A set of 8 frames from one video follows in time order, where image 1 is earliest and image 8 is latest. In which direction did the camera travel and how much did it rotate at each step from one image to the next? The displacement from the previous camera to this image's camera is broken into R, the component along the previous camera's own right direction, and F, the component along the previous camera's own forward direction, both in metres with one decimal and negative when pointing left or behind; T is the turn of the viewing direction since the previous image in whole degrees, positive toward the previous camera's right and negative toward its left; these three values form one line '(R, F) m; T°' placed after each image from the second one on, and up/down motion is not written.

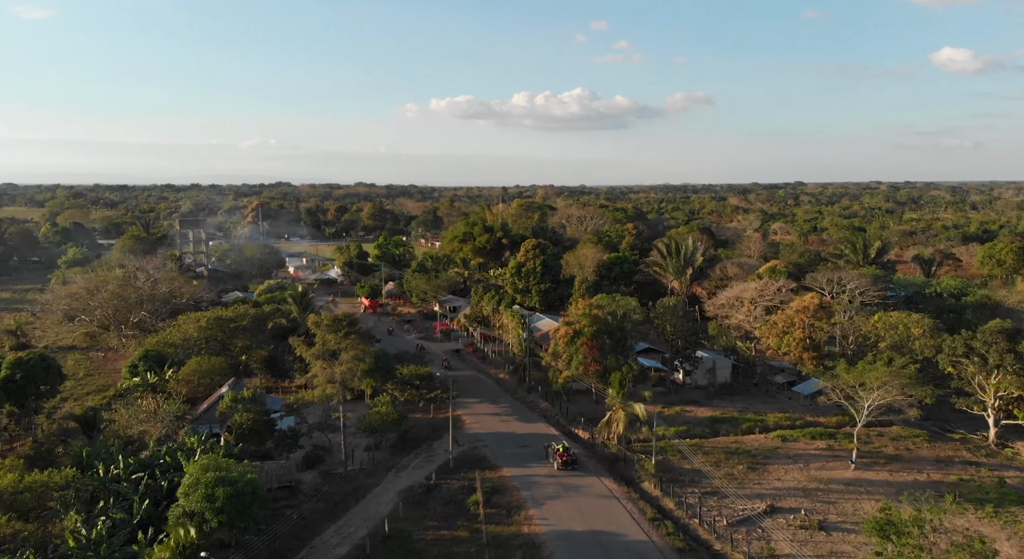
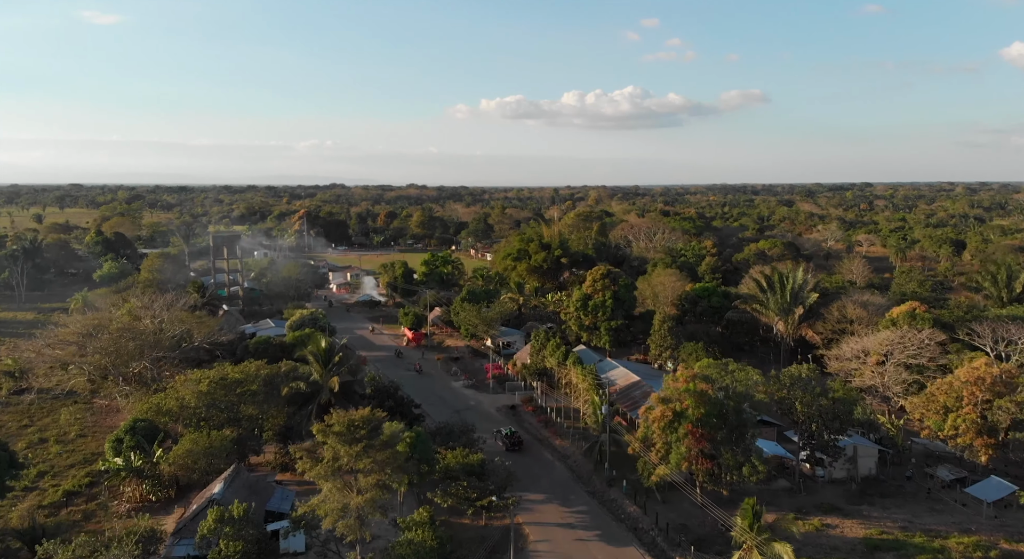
(-0.7, +6.5) m; -4°
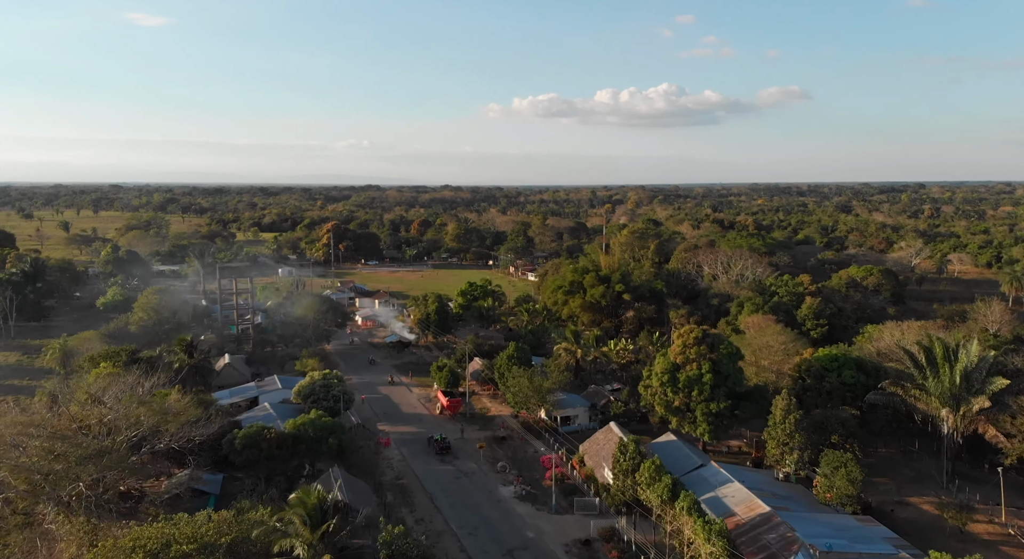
(-1.1, +8.5) m; -2°
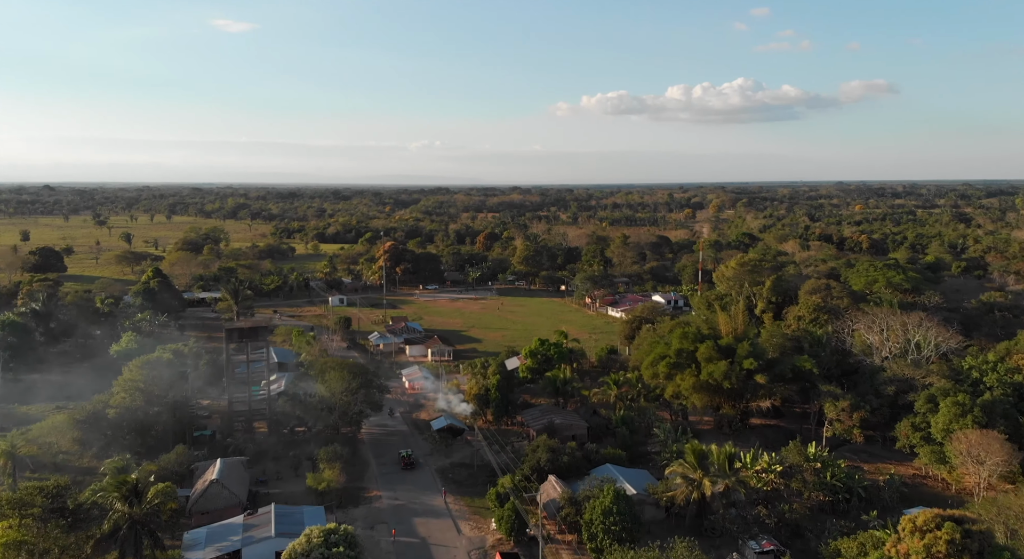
(-0.8, +11.8) m; -5°
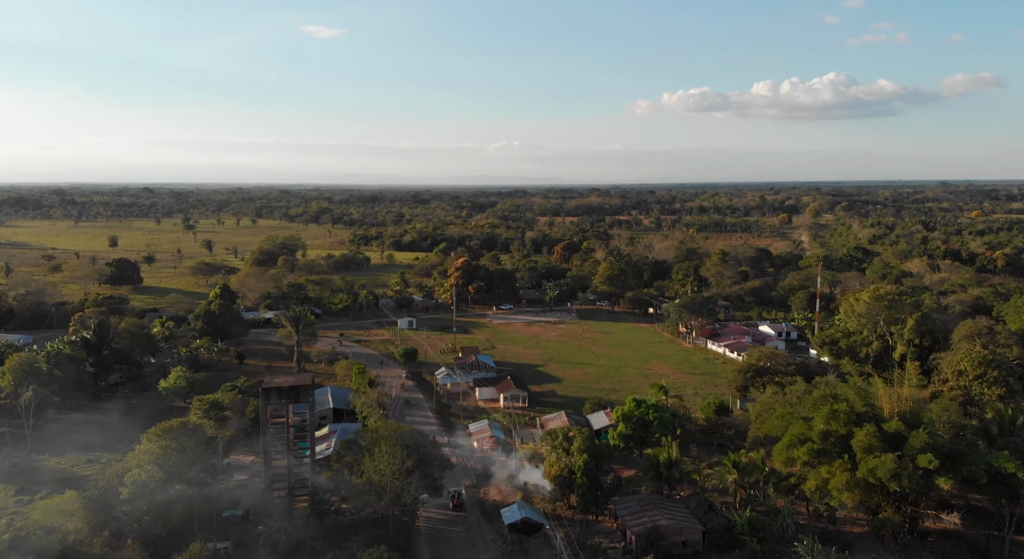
(-0.5, +7.4) m; -6°
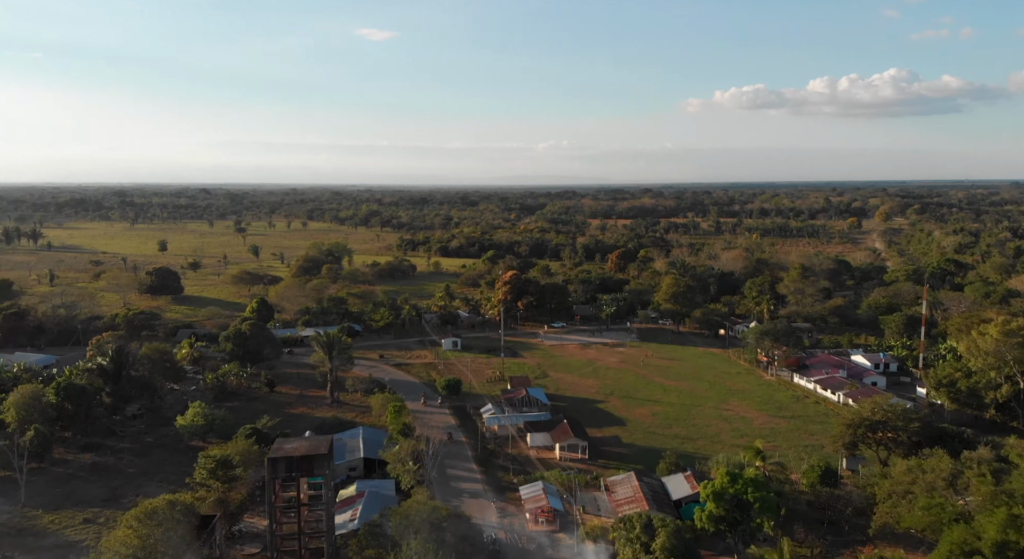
(-0.5, +6.6) m; -4°
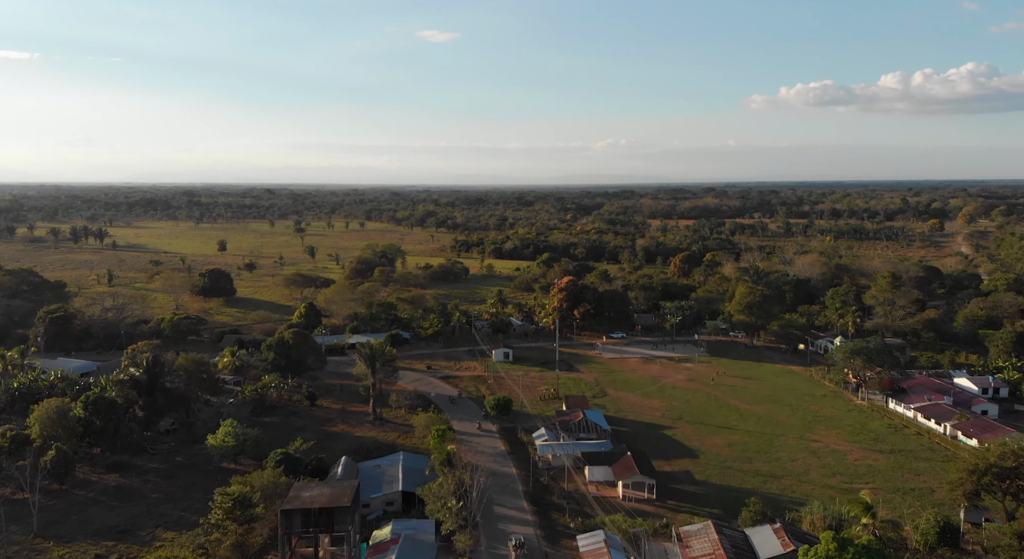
(0.0, +4.7) m; -4°
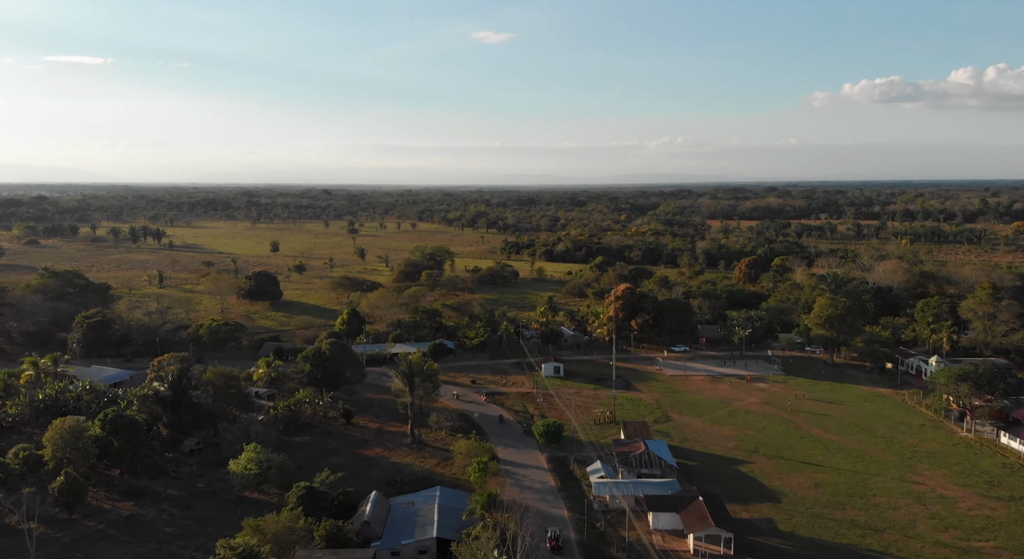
(+0.1, +4.9) m; -4°
